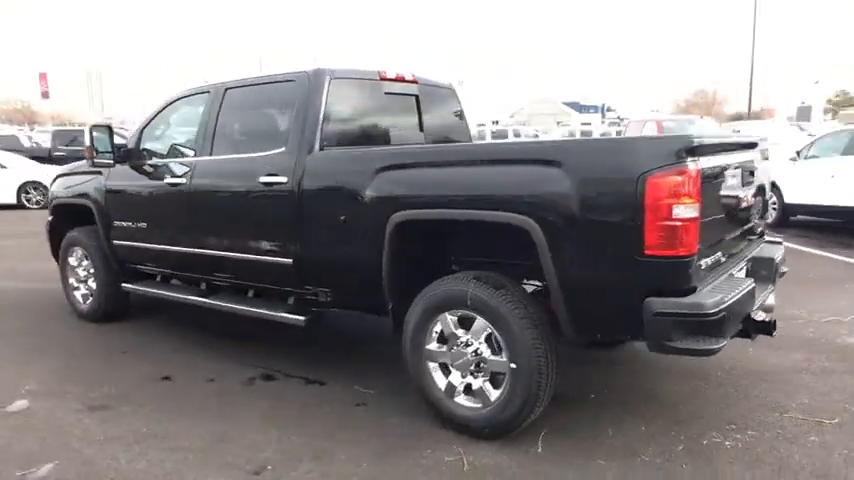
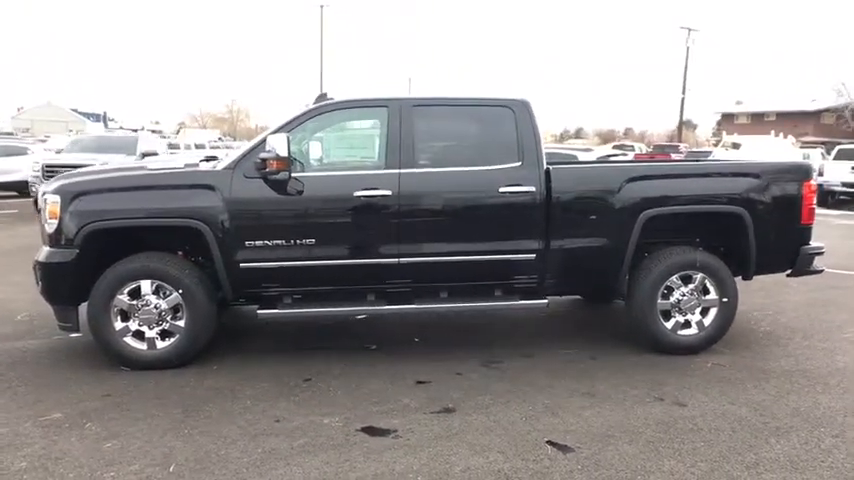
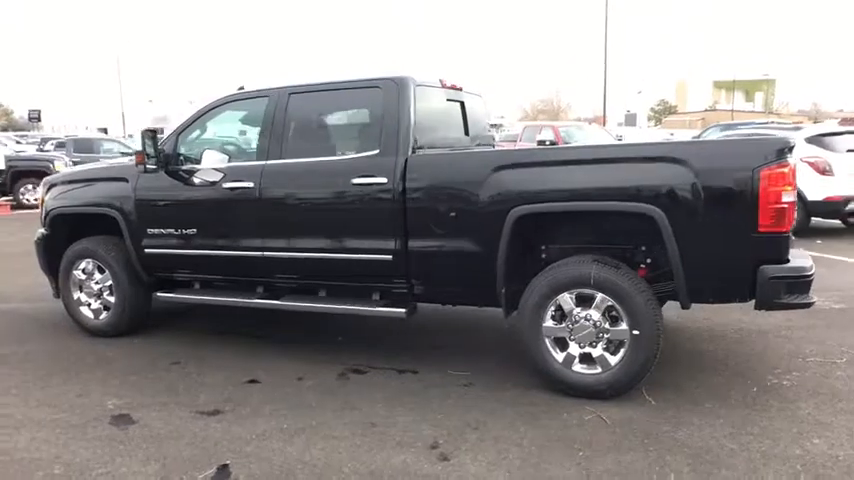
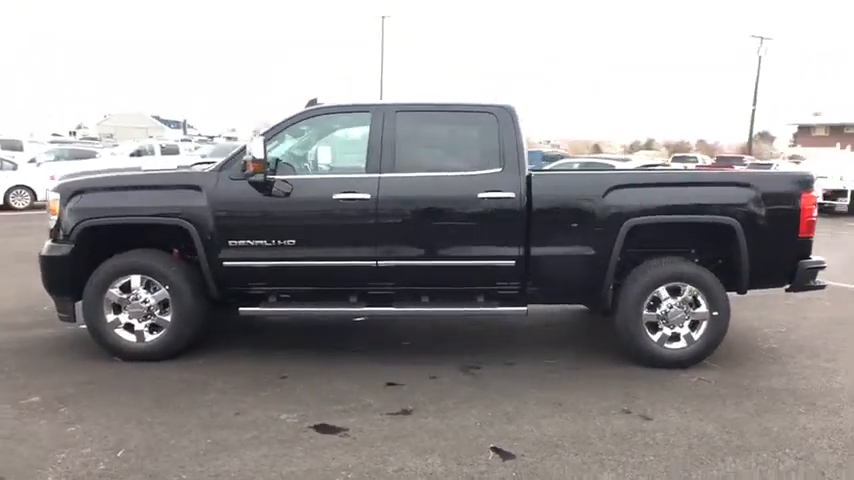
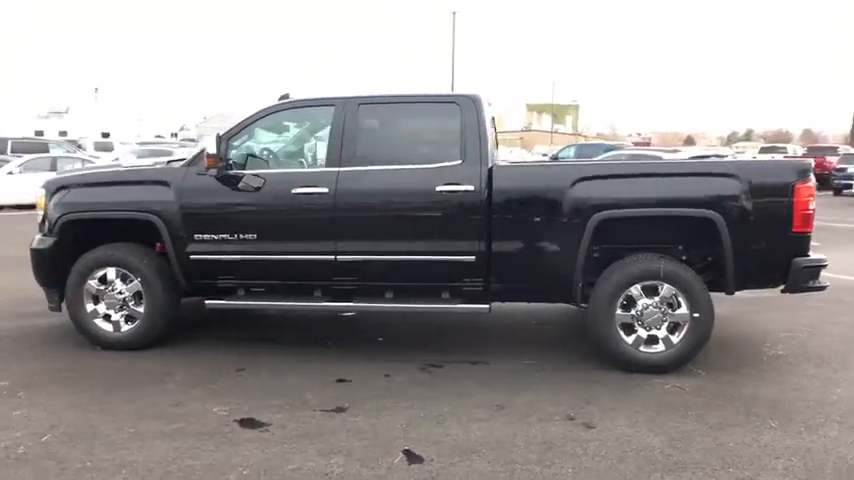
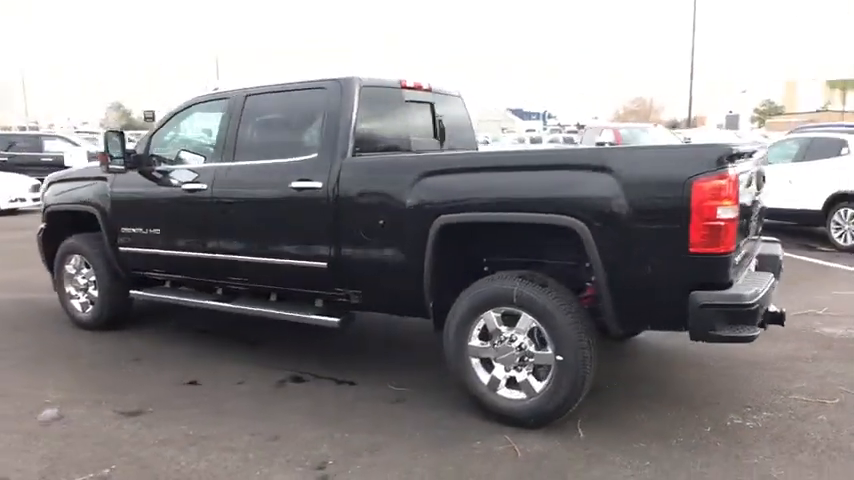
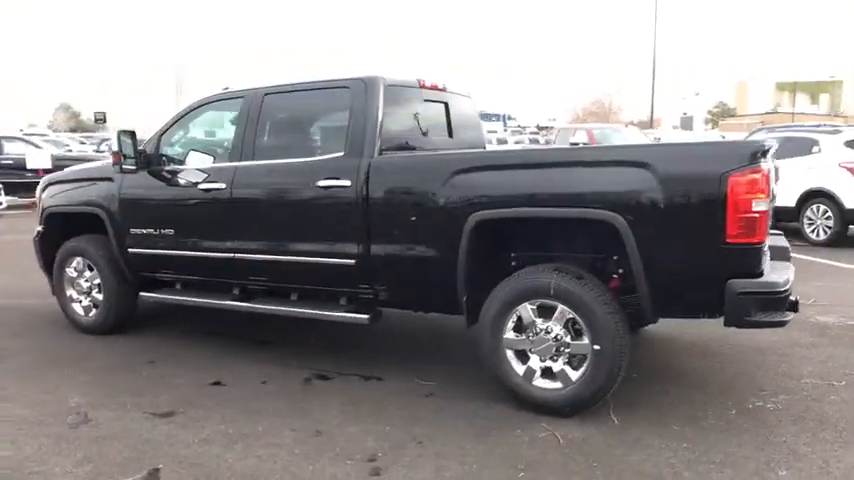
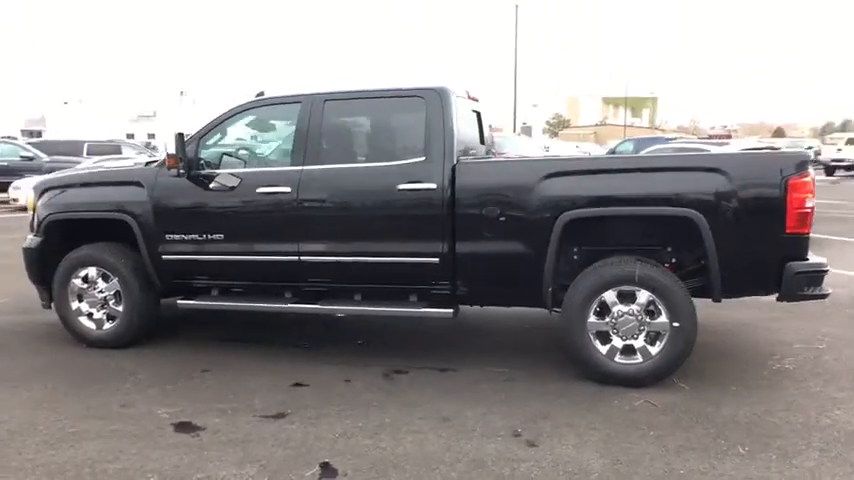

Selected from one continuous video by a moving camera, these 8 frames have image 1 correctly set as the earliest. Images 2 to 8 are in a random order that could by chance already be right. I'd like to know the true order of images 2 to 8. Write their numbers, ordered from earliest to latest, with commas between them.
6, 7, 3, 8, 5, 4, 2
